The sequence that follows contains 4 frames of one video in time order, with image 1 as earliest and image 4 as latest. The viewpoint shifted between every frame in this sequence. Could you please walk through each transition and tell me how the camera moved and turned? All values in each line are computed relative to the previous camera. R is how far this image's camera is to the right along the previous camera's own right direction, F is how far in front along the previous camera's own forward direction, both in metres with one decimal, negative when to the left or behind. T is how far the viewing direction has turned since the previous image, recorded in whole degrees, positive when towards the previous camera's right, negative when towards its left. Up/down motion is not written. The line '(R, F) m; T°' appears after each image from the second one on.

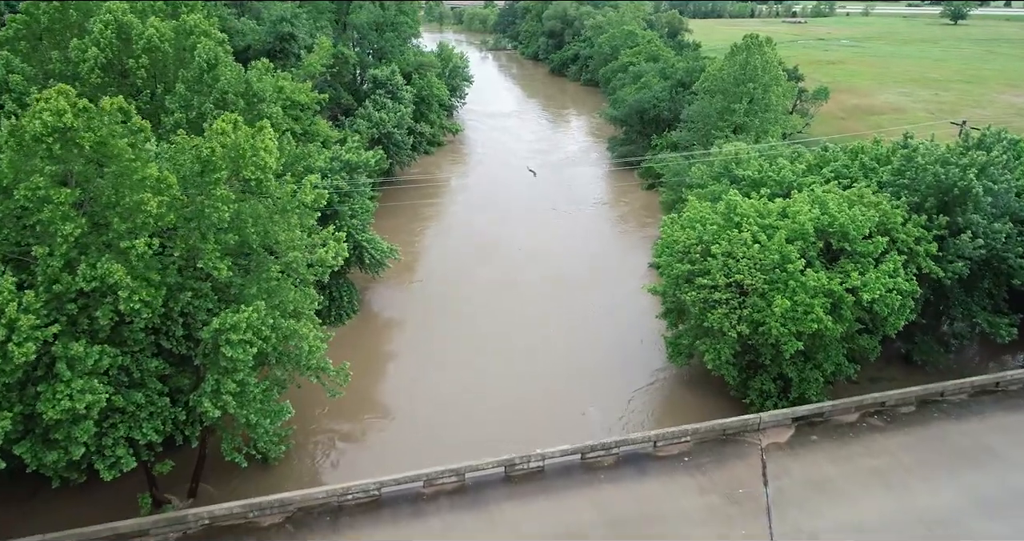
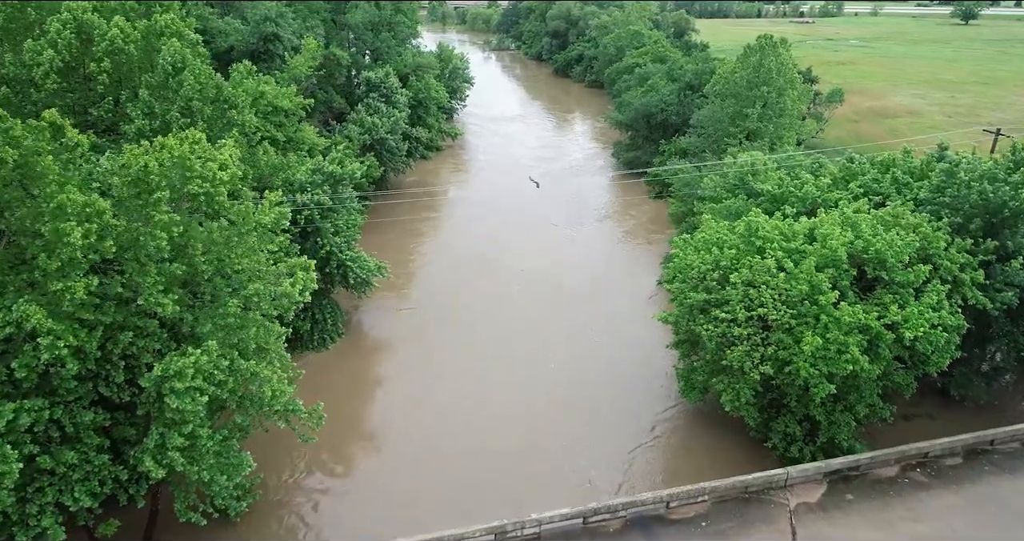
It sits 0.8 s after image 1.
(+0.2, +2.2) m; 0°
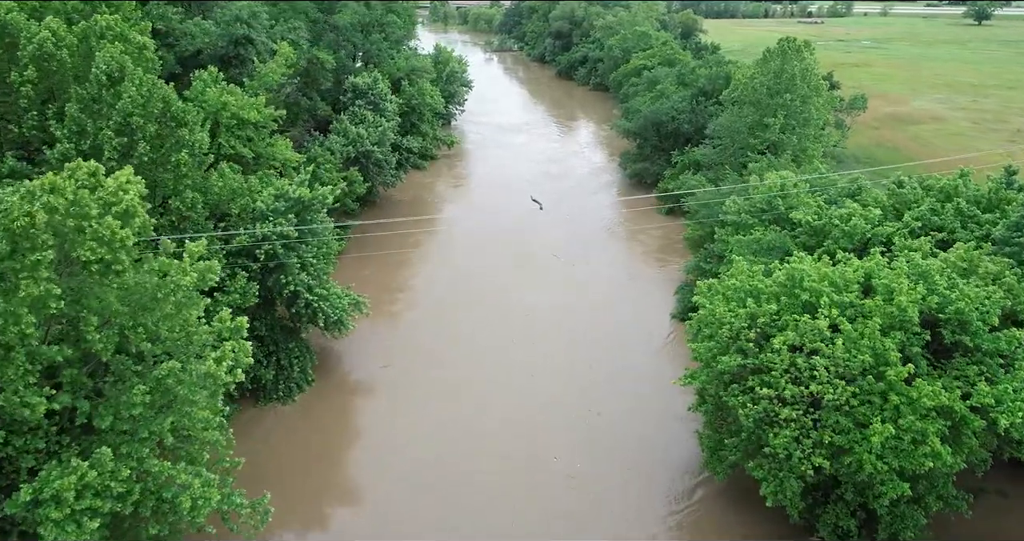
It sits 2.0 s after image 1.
(+0.2, +3.3) m; 0°
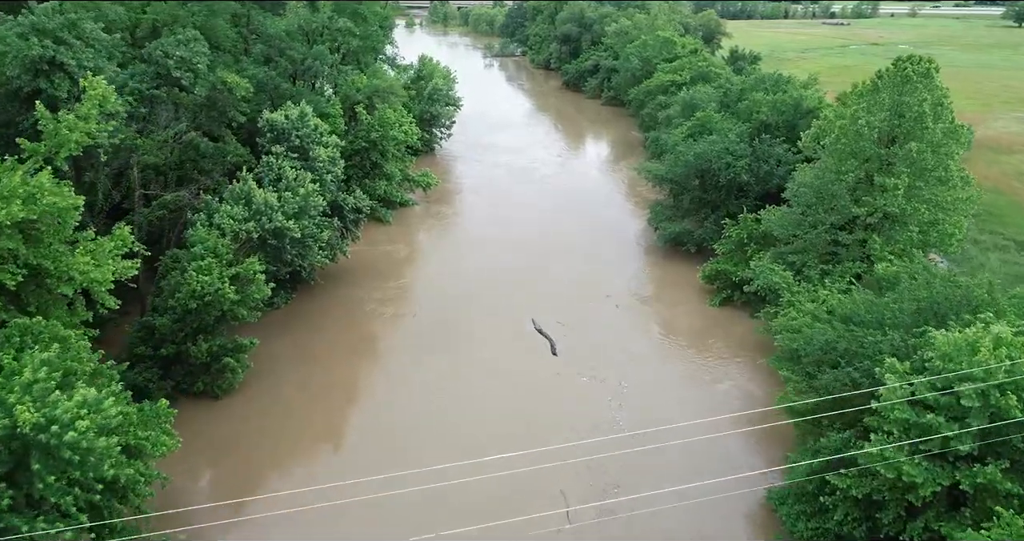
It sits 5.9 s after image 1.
(+0.6, +11.7) m; 0°
